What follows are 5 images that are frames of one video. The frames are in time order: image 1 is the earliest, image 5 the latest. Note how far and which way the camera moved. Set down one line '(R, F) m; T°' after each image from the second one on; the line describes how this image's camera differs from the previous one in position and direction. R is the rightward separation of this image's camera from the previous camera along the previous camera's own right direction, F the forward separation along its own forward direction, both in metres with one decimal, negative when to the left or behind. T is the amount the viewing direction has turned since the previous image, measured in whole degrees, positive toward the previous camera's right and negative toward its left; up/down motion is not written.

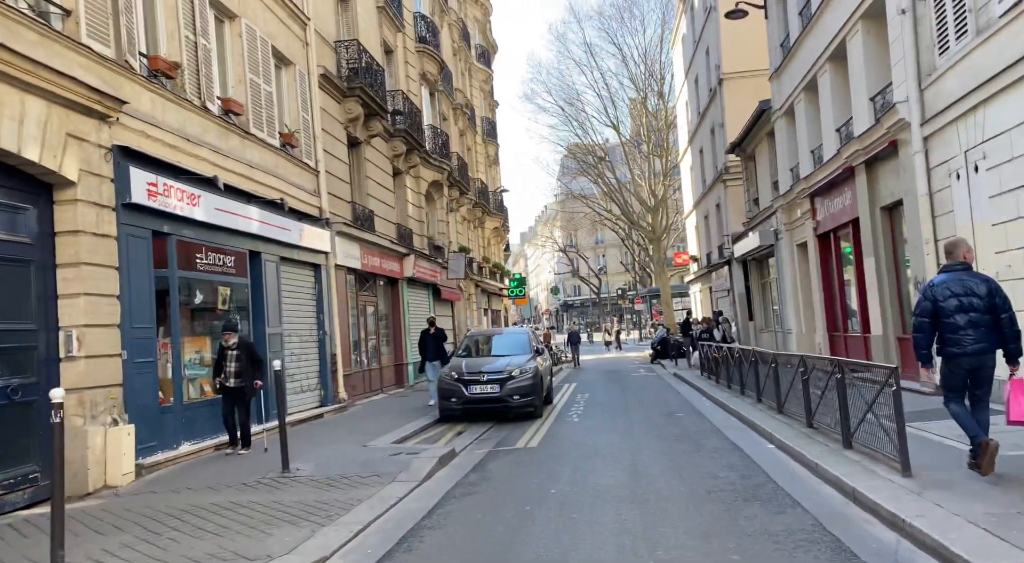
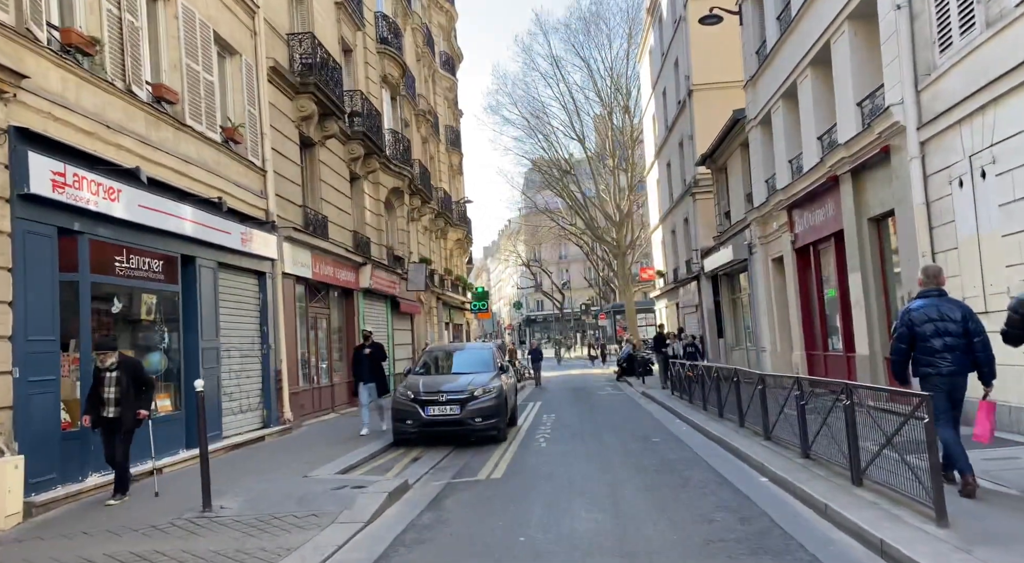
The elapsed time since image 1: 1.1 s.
(0.0, +1.1) m; +3°
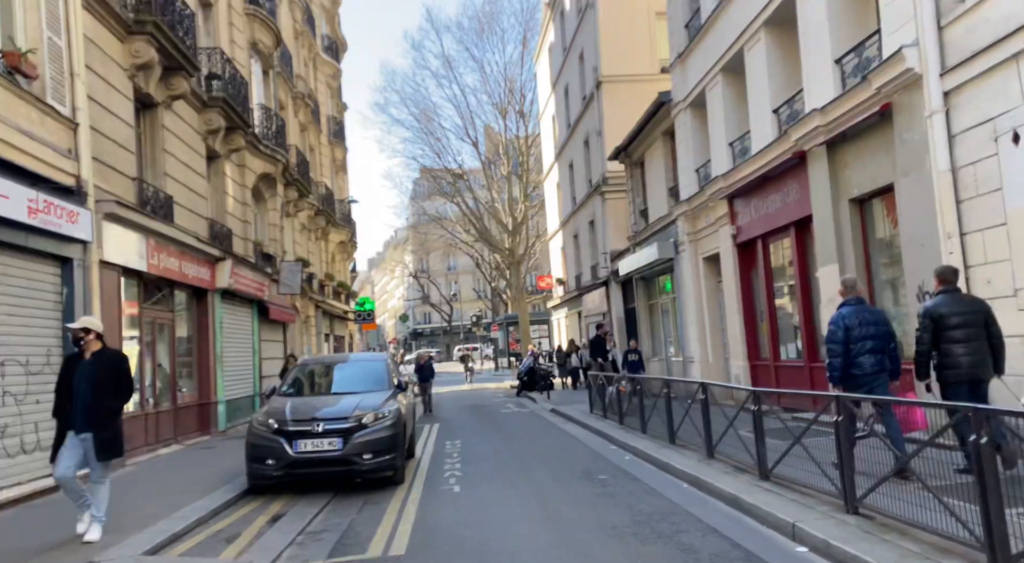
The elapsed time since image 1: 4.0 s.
(-0.2, +2.9) m; +9°
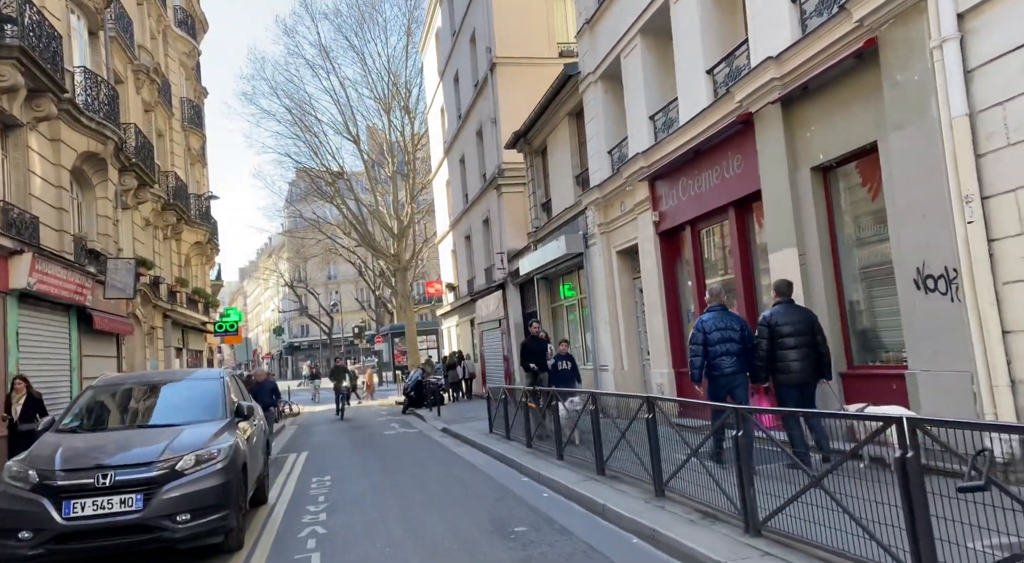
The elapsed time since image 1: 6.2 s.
(0.0, +2.4) m; +9°
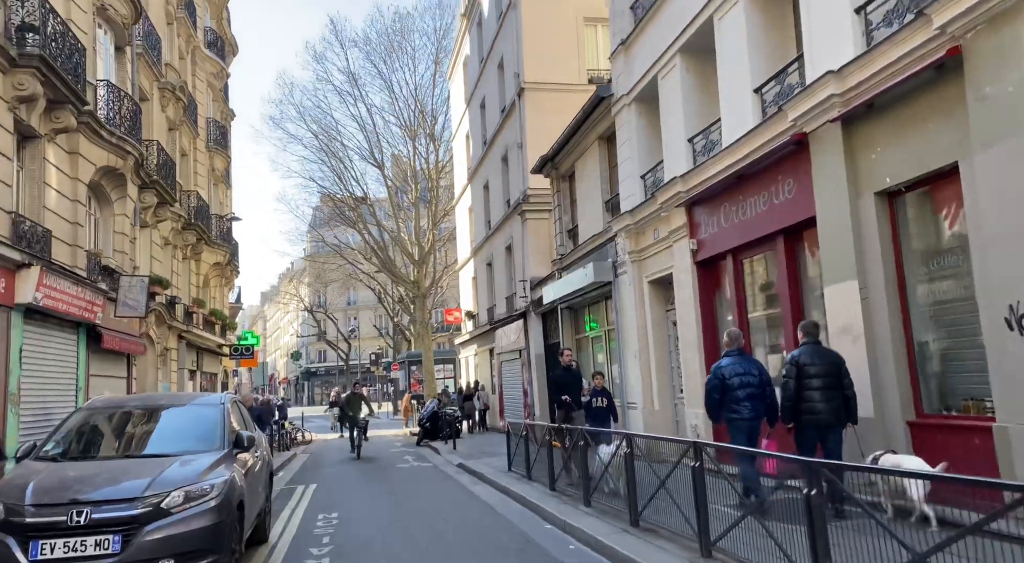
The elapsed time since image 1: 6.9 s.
(-0.1, +0.7) m; -2°
